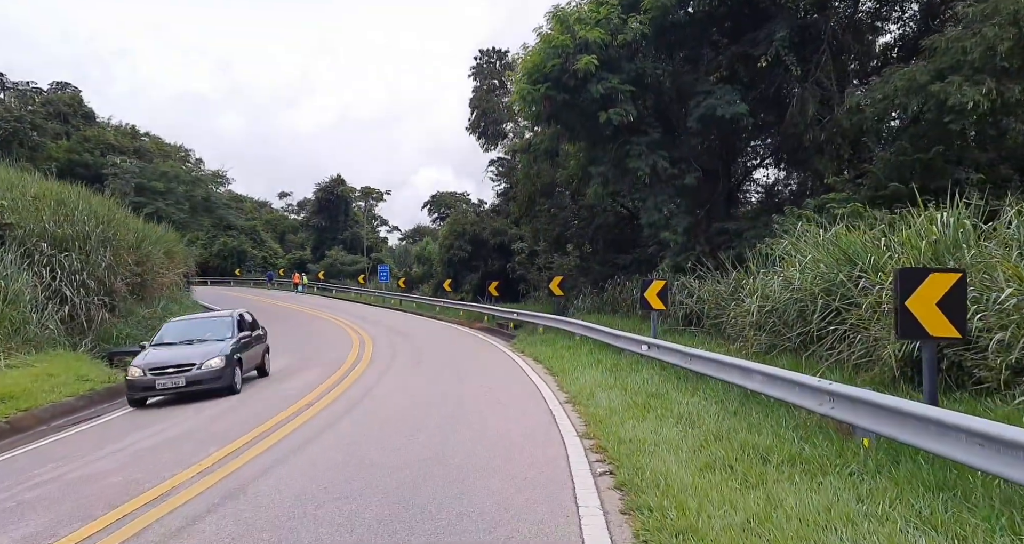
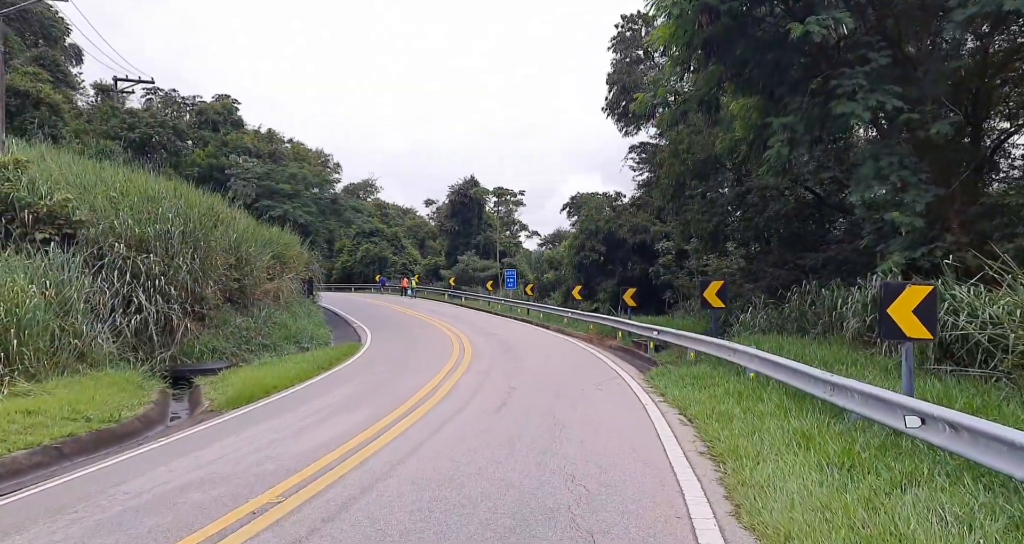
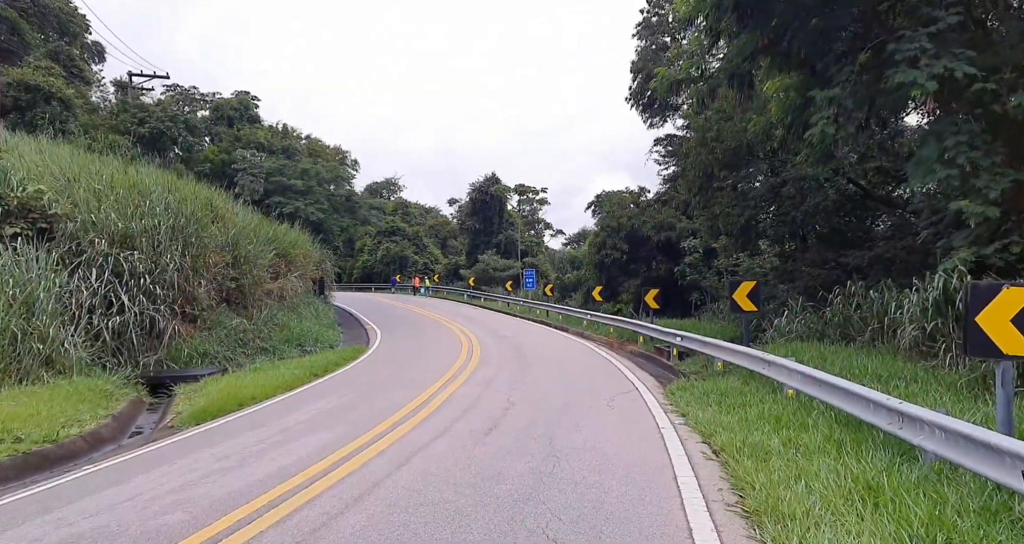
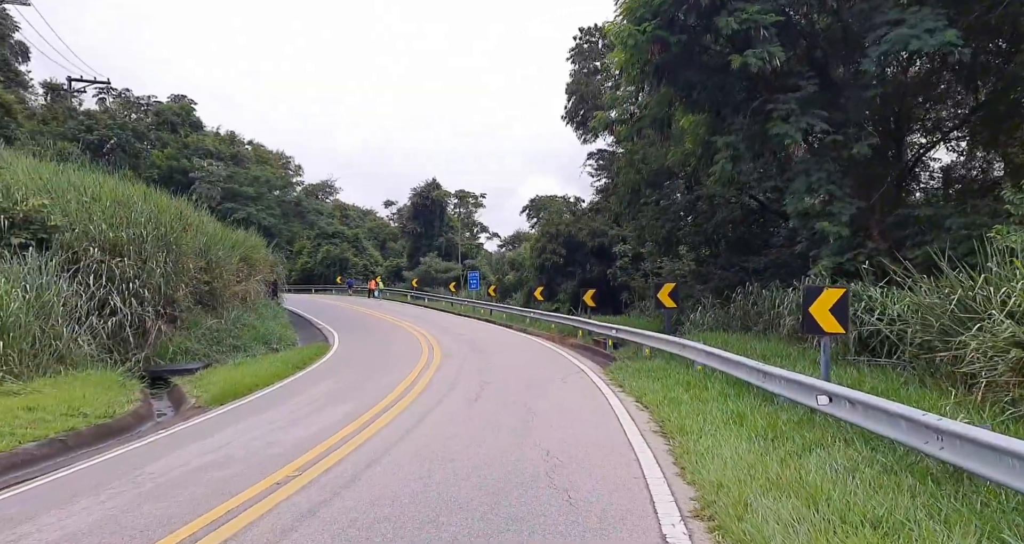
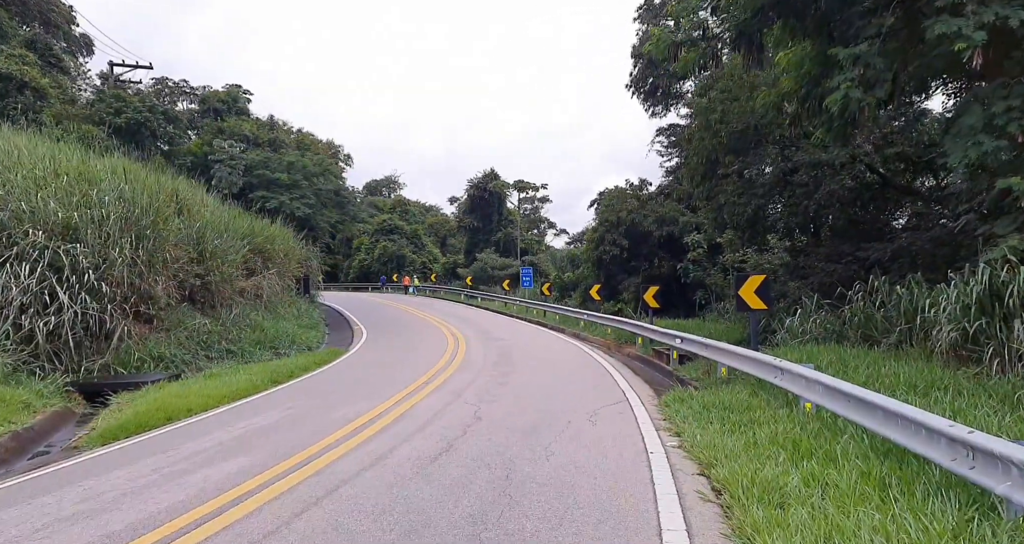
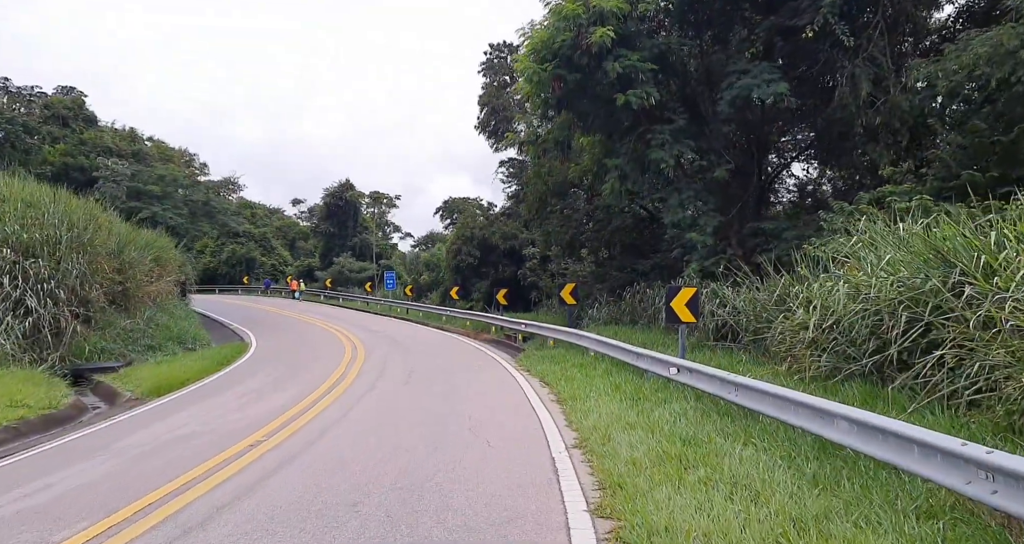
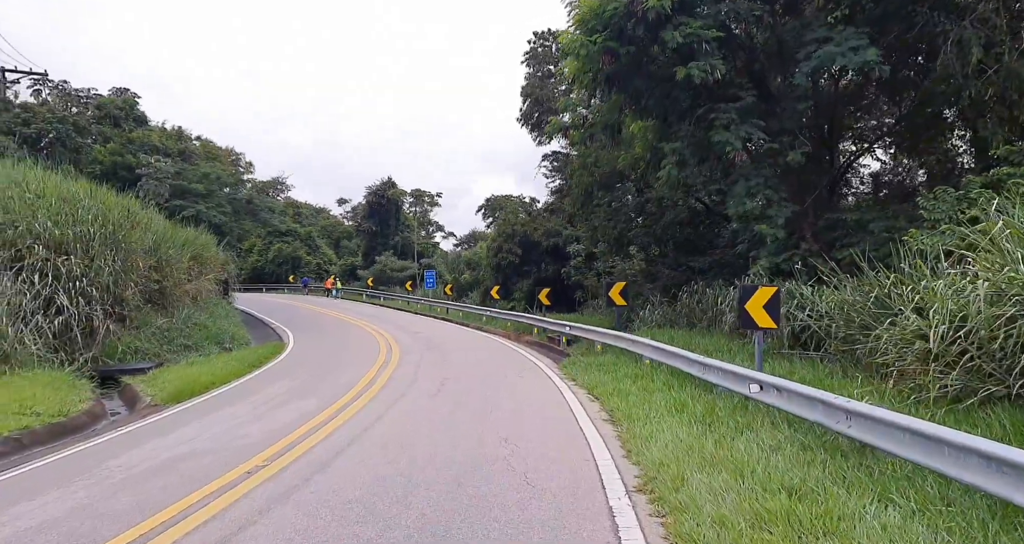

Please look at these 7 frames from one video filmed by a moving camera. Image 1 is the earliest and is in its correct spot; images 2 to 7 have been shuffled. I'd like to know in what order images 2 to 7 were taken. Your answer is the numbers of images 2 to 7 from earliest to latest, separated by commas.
6, 7, 4, 2, 3, 5
